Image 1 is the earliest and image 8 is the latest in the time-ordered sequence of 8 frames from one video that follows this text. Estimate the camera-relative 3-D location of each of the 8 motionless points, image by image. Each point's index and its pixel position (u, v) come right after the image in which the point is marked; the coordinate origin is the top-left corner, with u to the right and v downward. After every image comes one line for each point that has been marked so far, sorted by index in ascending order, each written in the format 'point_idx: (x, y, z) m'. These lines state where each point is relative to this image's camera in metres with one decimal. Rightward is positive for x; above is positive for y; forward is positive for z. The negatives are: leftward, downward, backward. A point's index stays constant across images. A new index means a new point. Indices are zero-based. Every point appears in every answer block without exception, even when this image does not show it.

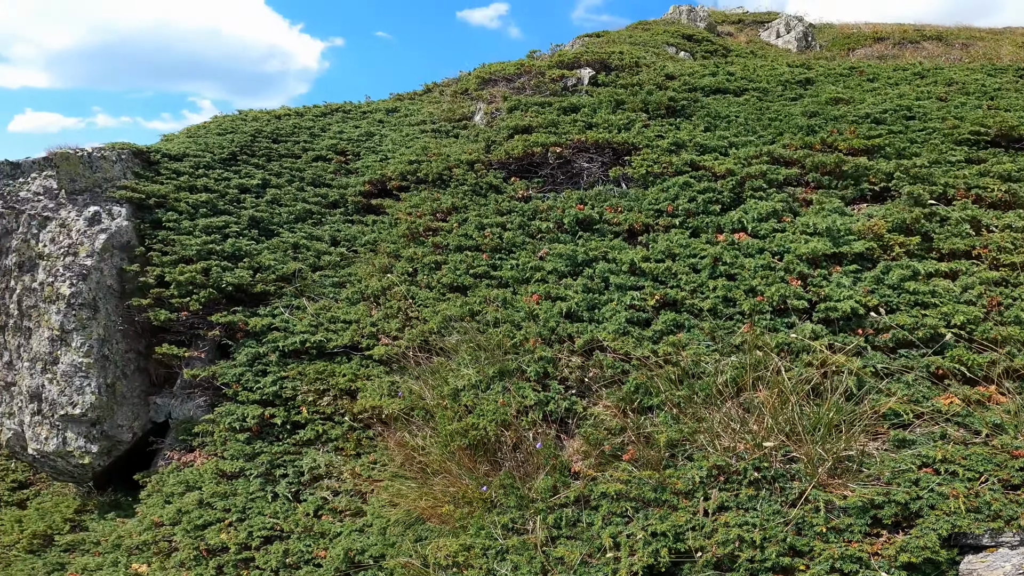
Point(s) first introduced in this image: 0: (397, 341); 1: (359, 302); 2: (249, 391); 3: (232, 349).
0: (-2.1, -1.0, +9.6) m
1: (-2.9, -0.3, +10.4) m
2: (-4.9, -1.8, +9.7) m
3: (-5.2, -1.1, +10.0) m
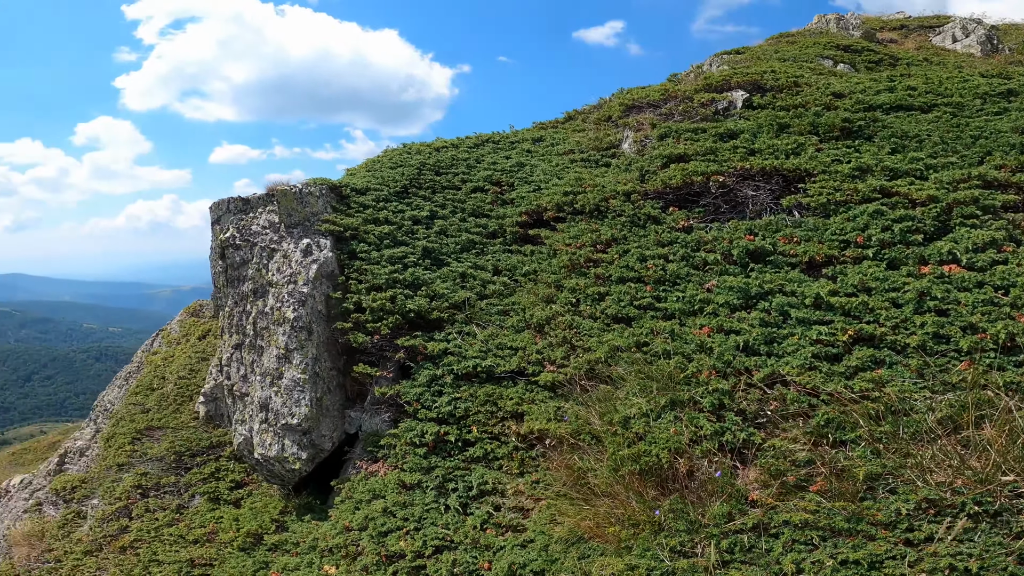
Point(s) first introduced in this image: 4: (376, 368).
0: (+1.0, -1.6, +10.1) m
1: (+0.3, -0.9, +11.1) m
2: (-1.7, -2.5, +10.7) m
3: (-2.1, -1.8, +11.0) m
4: (-2.8, -1.8, +11.1) m
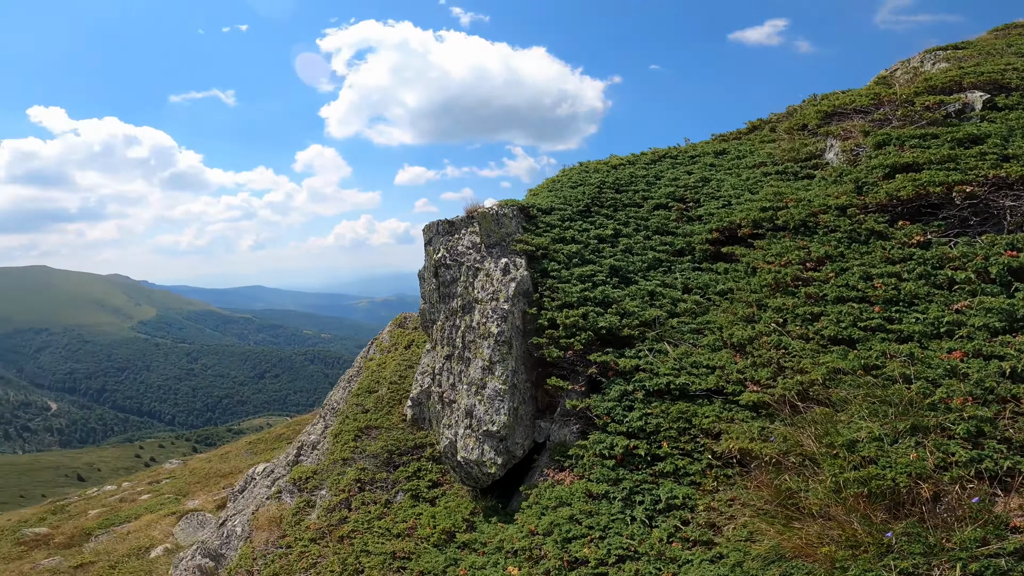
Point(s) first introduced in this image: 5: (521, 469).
0: (+4.9, -1.9, +10.0) m
1: (+4.3, -1.2, +11.0) m
2: (+2.3, -2.8, +11.0) m
3: (+2.0, -2.2, +11.4) m
4: (+1.3, -2.2, +11.6) m
5: (+0.3, -4.3, +12.6) m
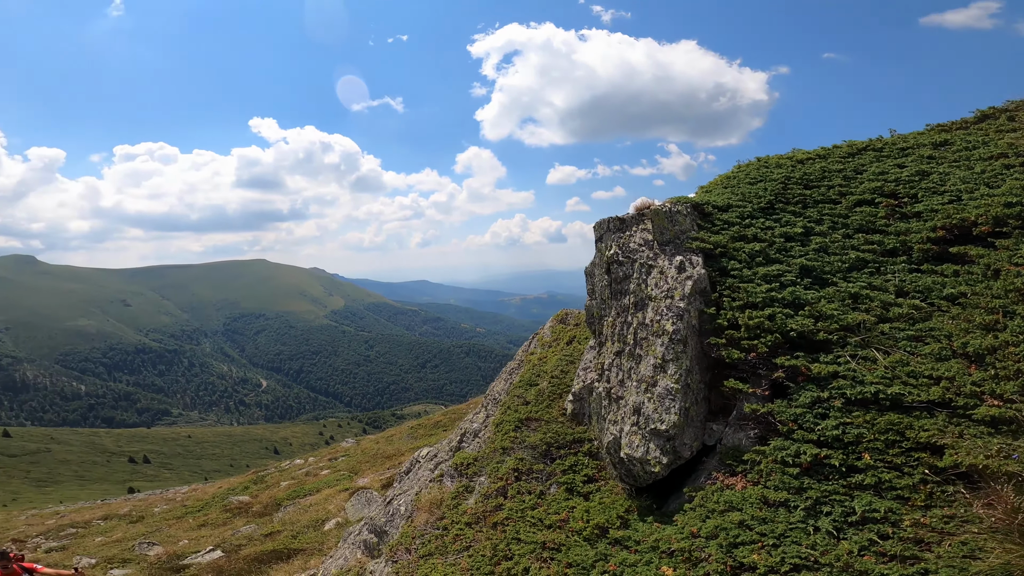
0: (+8.3, -2.0, +9.1) m
1: (+7.9, -1.3, +10.2) m
2: (+5.9, -2.8, +10.5) m
3: (+5.7, -2.2, +10.9) m
4: (+5.0, -2.2, +11.3) m
5: (+4.1, -4.2, +12.4) m
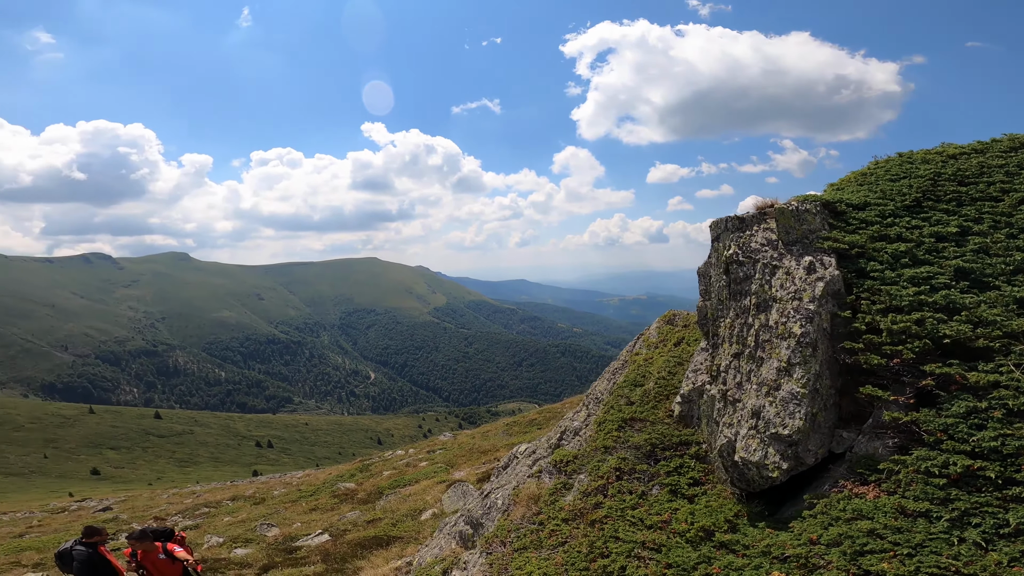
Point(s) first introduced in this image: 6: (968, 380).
0: (+10.4, -2.0, +8.1) m
1: (+10.2, -1.4, +9.3) m
2: (+8.2, -2.9, +9.8) m
3: (+8.1, -2.2, +10.2) m
4: (+7.4, -2.2, +10.7) m
5: (+6.7, -4.3, +11.9) m
6: (+8.3, -1.8, +10.0) m
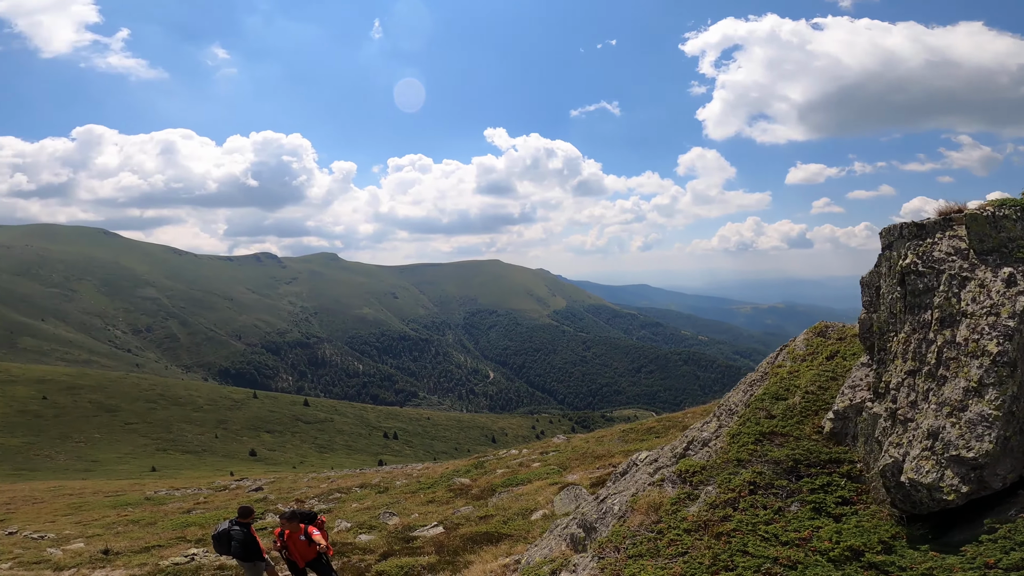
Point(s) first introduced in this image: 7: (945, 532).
0: (+12.8, -2.4, +6.4) m
1: (+12.7, -1.7, +7.6) m
2: (+10.8, -3.2, +8.4) m
3: (+10.7, -2.5, +8.8) m
4: (+10.1, -2.5, +9.4) m
5: (+9.5, -4.5, +10.7) m
6: (+11.0, -2.1, +8.6) m
7: (+9.1, -5.4, +11.0) m
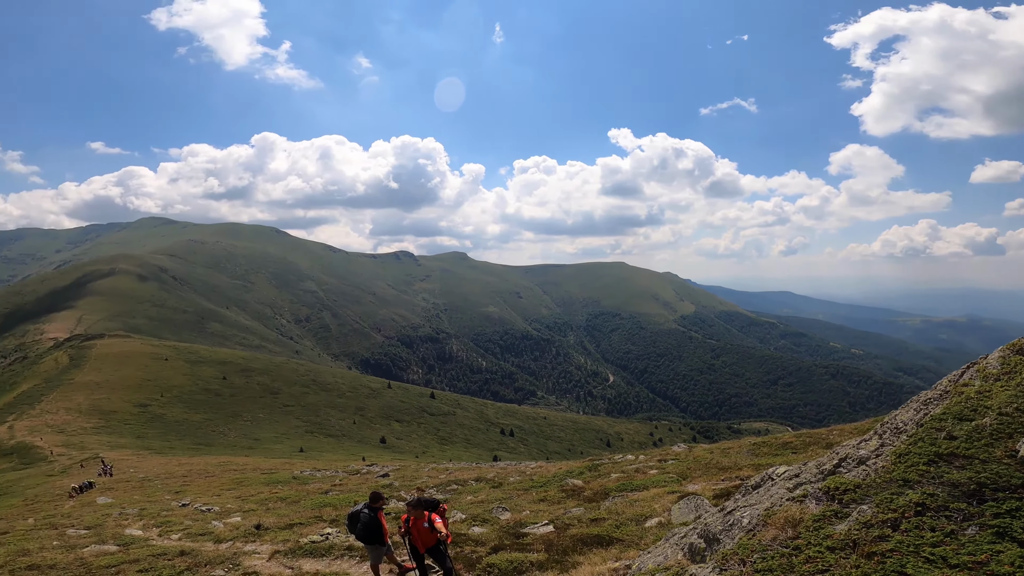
0: (+13.7, -2.6, +3.1) m
1: (+14.0, -1.9, +4.3) m
2: (+12.2, -3.4, +5.5) m
3: (+12.3, -2.7, +6.0) m
4: (+11.8, -2.7, +6.6) m
5: (+11.5, -4.8, +8.0) m
6: (+12.5, -2.3, +5.7) m
7: (+11.1, -5.6, +8.4) m
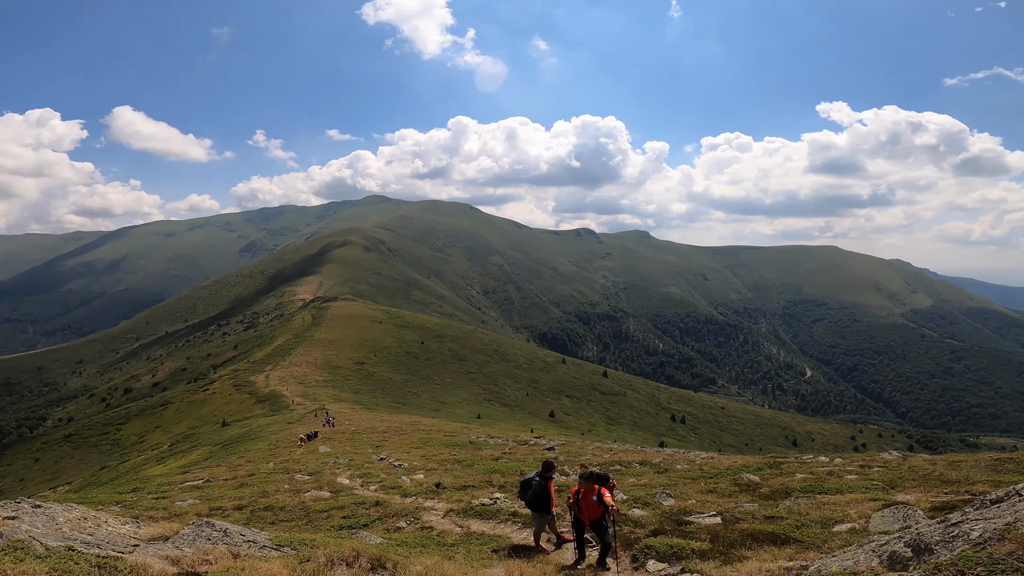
0: (+13.8, -2.9, -1.4) m
1: (+14.4, -2.3, -0.4) m
2: (+13.1, -3.7, +1.4) m
3: (+13.3, -3.0, +1.8) m
4: (+13.1, -2.9, +2.5) m
5: (+13.1, -5.0, +4.0) m
6: (+13.5, -2.6, +1.4) m
7: (+12.9, -5.8, +4.5) m
